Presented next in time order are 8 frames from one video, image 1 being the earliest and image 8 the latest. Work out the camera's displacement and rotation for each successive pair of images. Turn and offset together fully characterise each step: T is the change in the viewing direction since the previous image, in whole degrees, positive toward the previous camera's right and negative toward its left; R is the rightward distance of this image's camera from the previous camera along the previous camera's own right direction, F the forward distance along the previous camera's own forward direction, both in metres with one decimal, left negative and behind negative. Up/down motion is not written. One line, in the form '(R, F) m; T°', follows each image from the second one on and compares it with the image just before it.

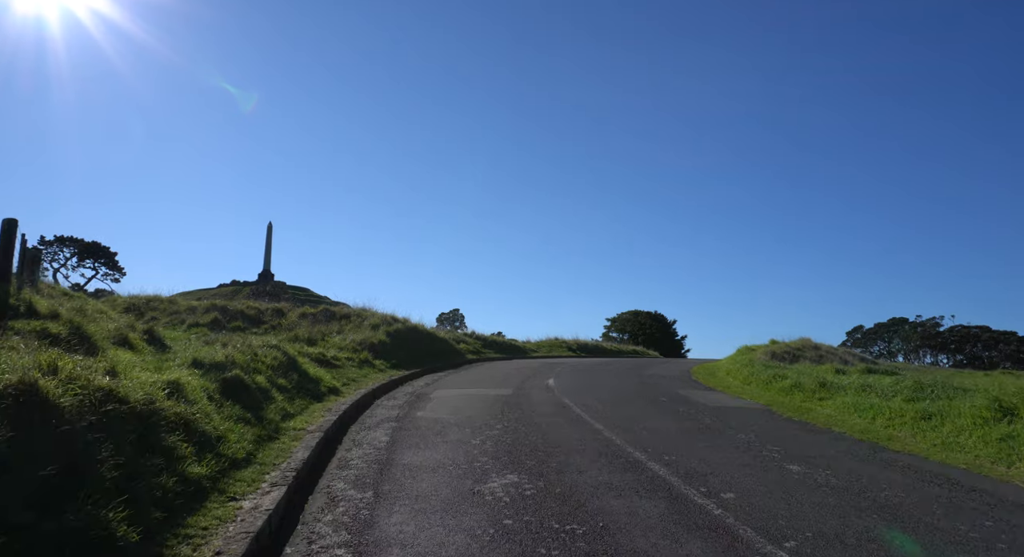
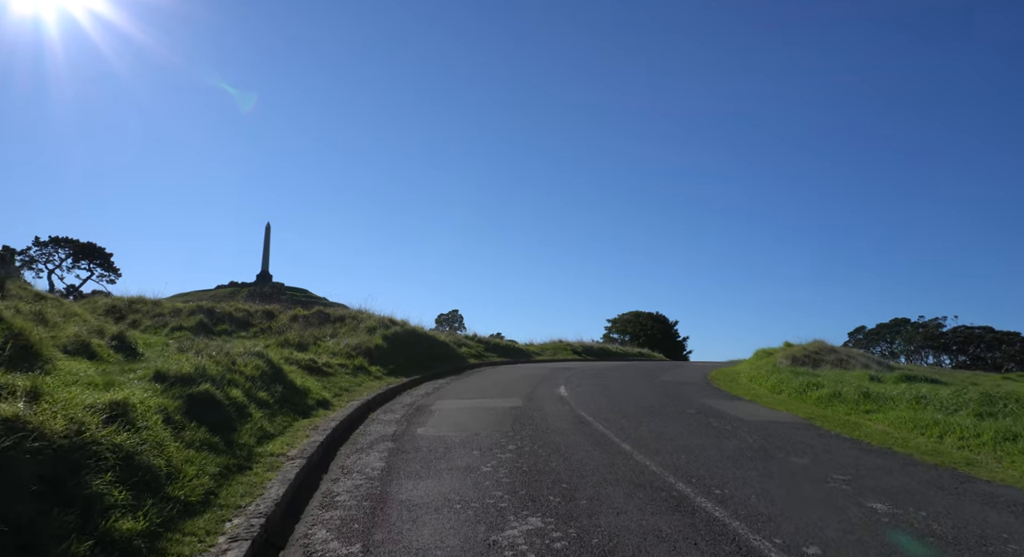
(-0.2, +1.4) m; 0°
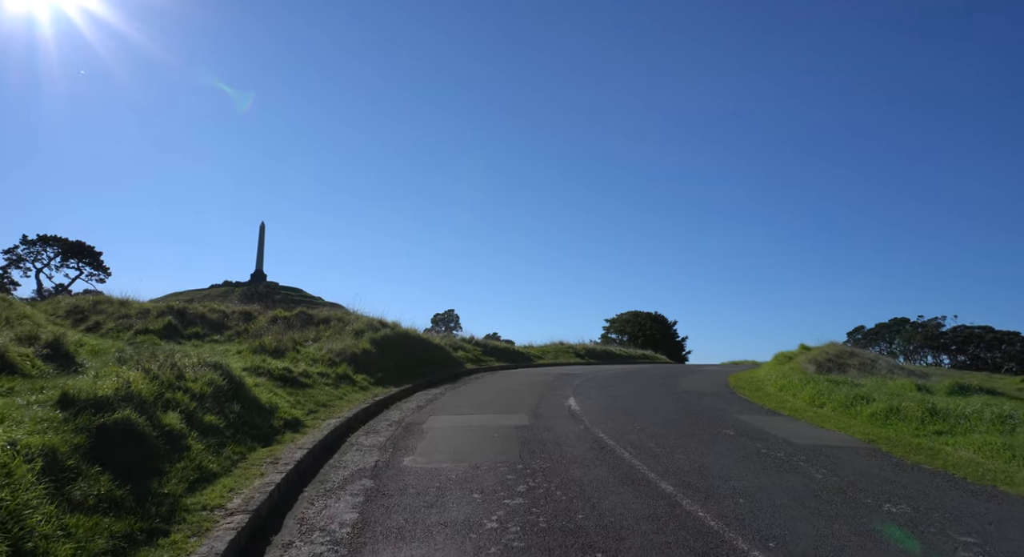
(-0.1, +1.9) m; 0°
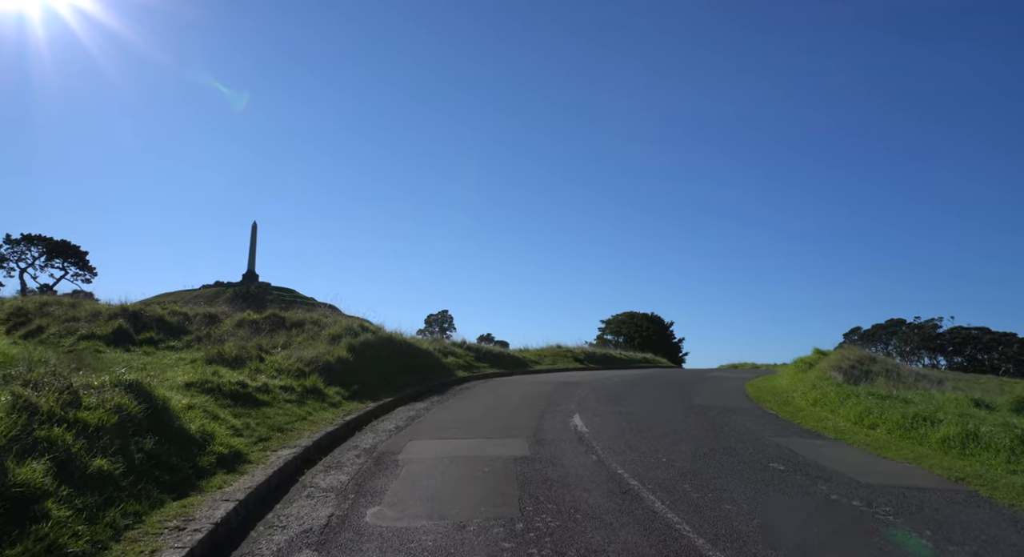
(0.0, +2.1) m; 0°
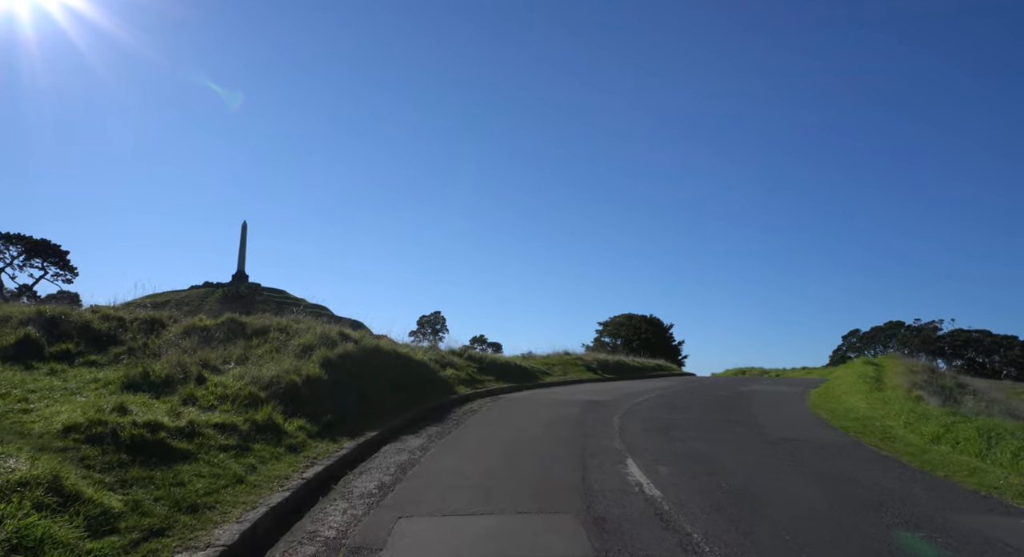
(-0.5, +3.7) m; +1°
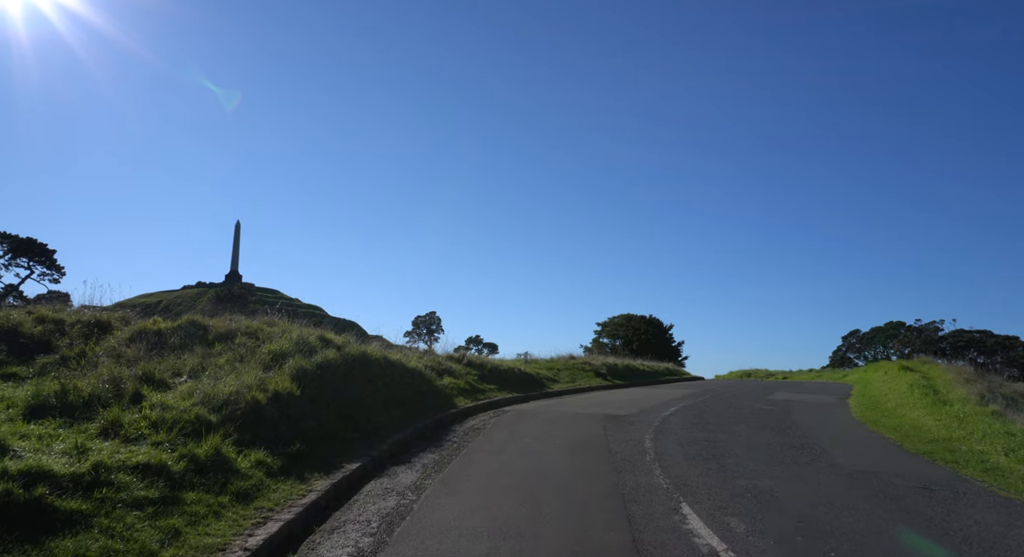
(-0.3, +2.3) m; 0°
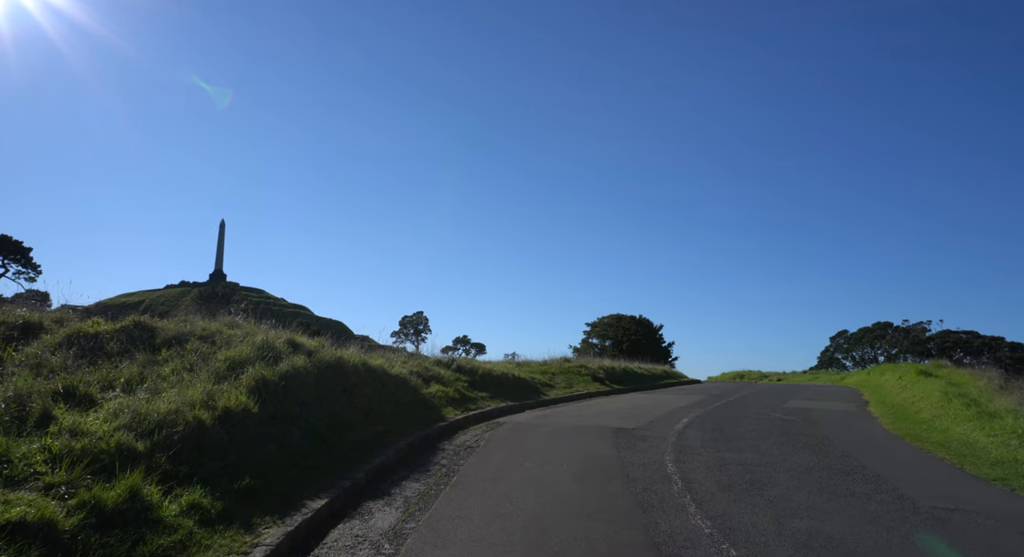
(-0.2, +1.7) m; +1°
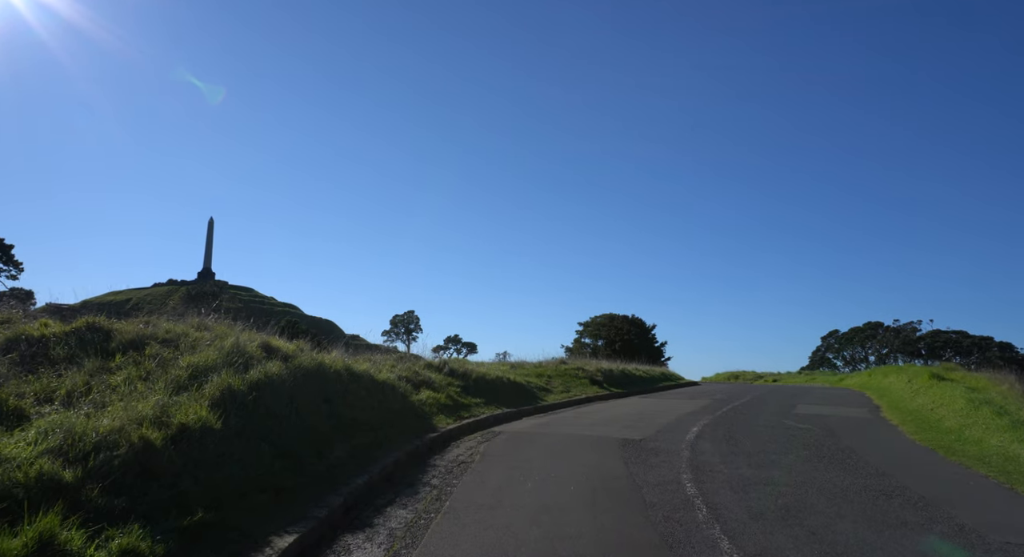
(-0.1, +1.1) m; +1°
